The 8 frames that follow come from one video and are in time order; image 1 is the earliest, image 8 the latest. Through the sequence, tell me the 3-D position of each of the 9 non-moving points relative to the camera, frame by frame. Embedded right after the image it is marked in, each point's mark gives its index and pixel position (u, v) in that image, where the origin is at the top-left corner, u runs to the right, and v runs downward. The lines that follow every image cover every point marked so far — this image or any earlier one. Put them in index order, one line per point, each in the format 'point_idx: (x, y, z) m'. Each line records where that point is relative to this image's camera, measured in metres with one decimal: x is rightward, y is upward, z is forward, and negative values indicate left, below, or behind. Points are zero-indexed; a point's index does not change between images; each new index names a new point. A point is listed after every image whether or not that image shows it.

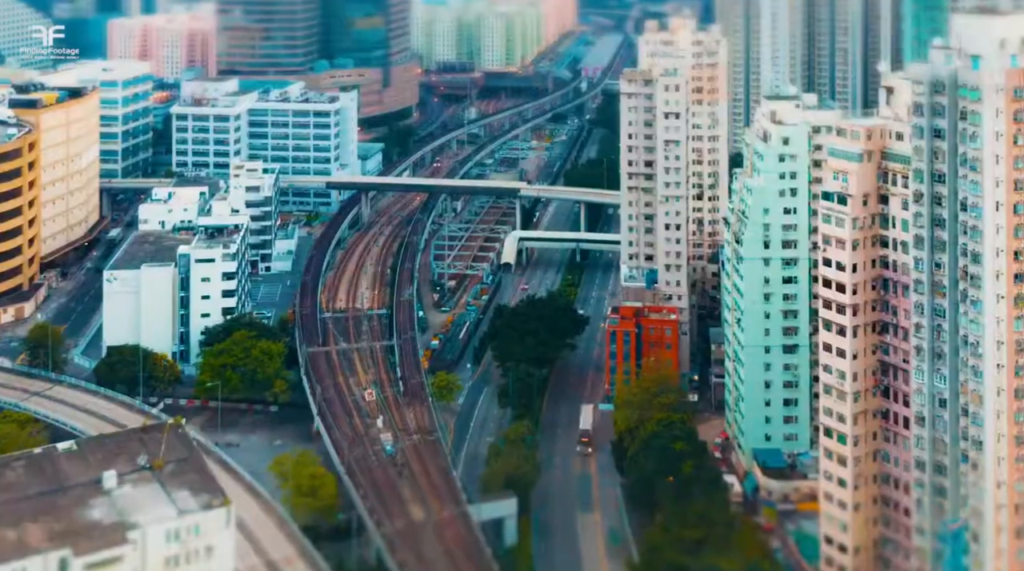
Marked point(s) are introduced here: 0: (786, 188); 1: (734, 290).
0: (+3.5, +1.2, +19.1) m
1: (+2.9, -0.1, +19.8) m
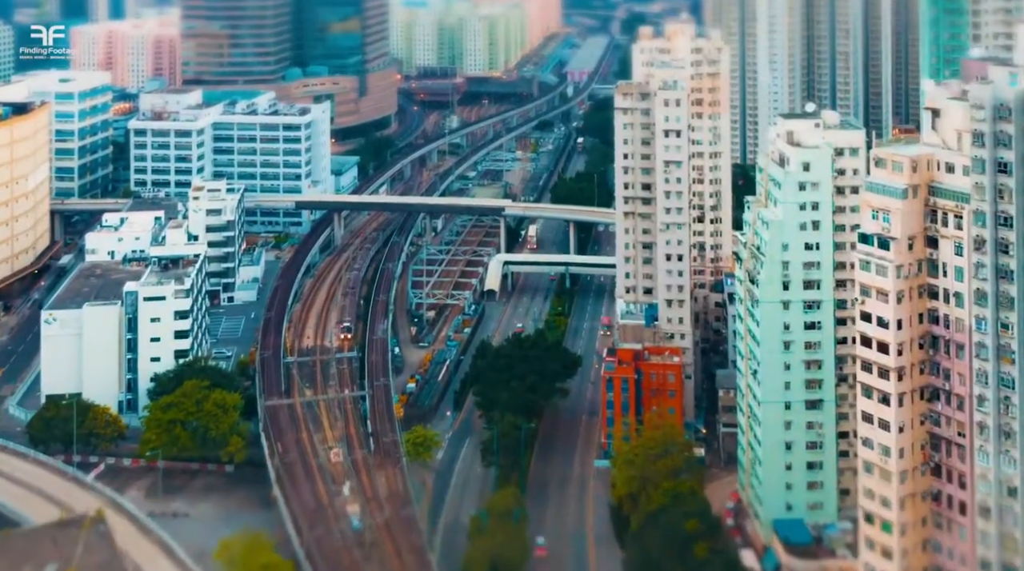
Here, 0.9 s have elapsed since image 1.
0: (+3.3, +0.7, +16.6) m
1: (+2.7, -0.6, +17.4) m
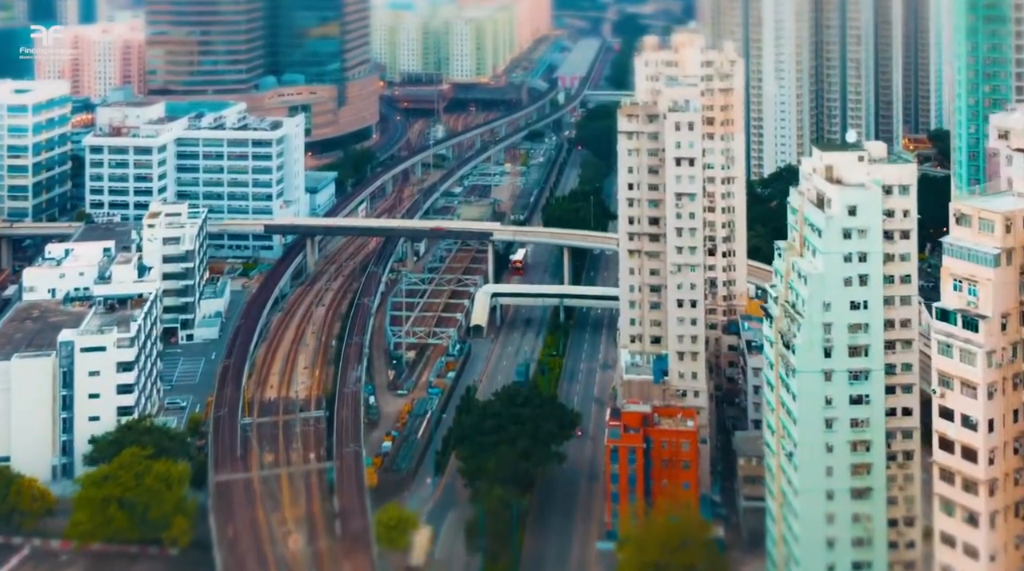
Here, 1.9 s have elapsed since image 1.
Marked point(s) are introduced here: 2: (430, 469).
0: (+3.1, +0.1, +13.9) m
1: (+2.6, -1.2, +14.7) m
2: (-1.1, -2.4, +19.8) m
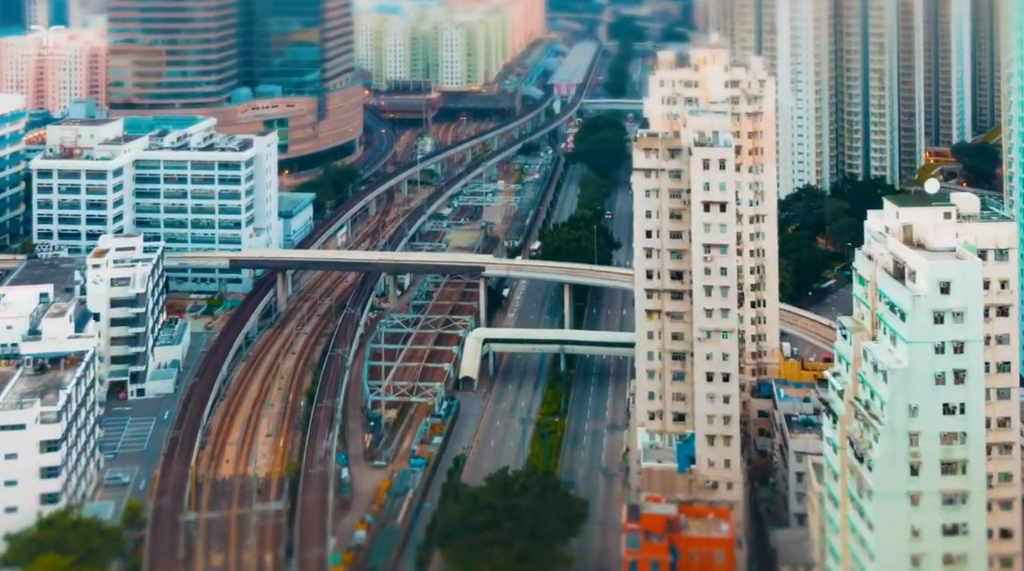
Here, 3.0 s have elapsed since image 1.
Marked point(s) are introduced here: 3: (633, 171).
0: (+3.1, -0.6, +10.9) m
1: (+2.6, -1.9, +11.6) m
2: (-1.1, -3.1, +16.7) m
3: (+1.3, +1.2, +16.1) m
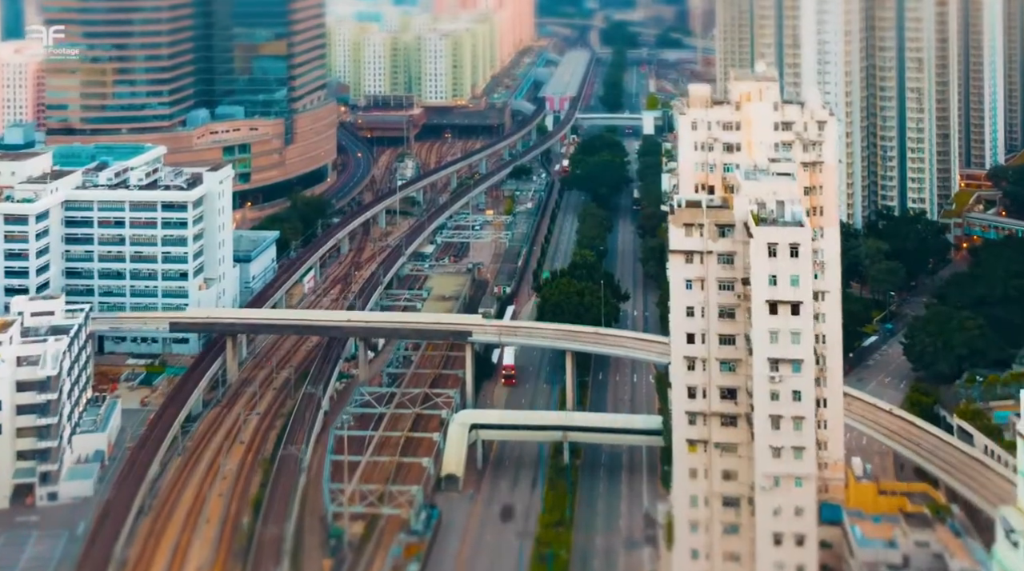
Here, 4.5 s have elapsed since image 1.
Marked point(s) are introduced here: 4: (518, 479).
0: (+3.1, -1.6, +6.8) m
1: (+2.6, -2.9, +7.5) m
2: (-1.2, -4.1, +12.6) m
3: (+1.3, +0.2, +12.0) m
4: (+0.1, -2.5, +19.6) m
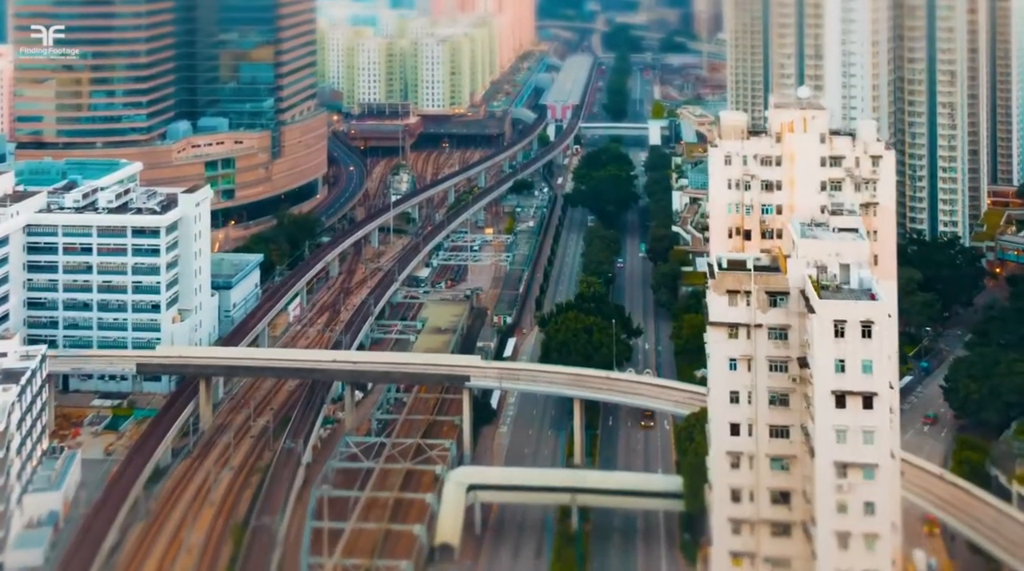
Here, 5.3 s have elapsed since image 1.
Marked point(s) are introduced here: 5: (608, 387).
0: (+3.2, -2.1, +4.7) m
1: (+2.6, -3.4, +5.4) m
2: (-1.1, -4.6, +10.5) m
3: (+1.3, -0.3, +9.9) m
4: (+0.1, -3.0, +17.5) m
5: (+1.3, -1.3, +19.9) m
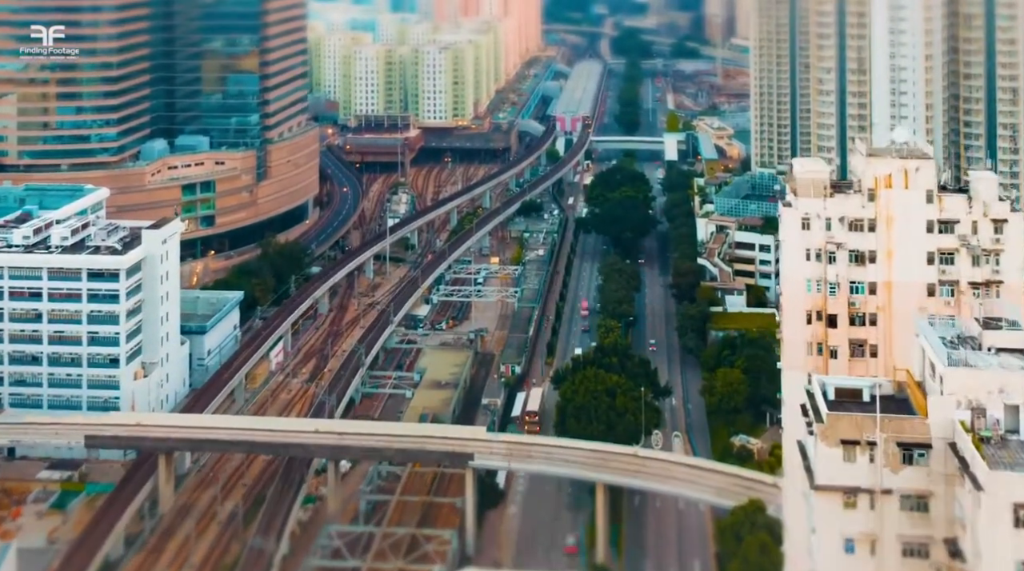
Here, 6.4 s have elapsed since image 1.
0: (+3.3, -2.8, +1.7) m
1: (+2.7, -4.1, +2.4) m
2: (-1.0, -5.3, +7.5) m
3: (+1.4, -1.0, +6.9) m
4: (+0.2, -3.7, +14.5) m
5: (+1.4, -2.0, +16.9) m
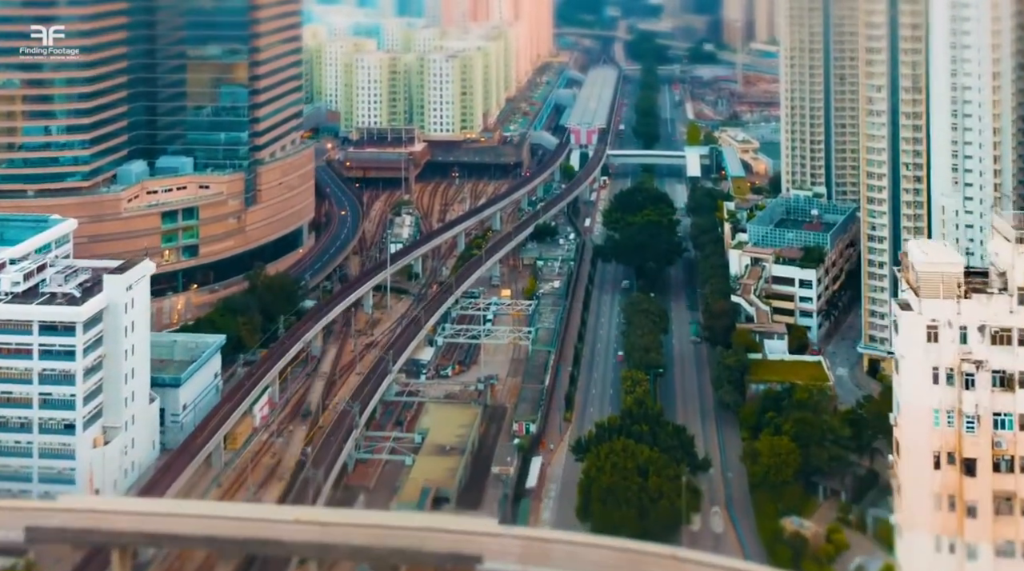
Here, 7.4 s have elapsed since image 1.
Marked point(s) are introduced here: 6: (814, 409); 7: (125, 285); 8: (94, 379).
0: (+3.3, -3.5, -1.1) m
1: (+2.8, -4.8, -0.3) m
2: (-0.9, -6.0, +4.8) m
3: (+1.5, -1.7, +4.2) m
4: (+0.4, -4.4, +11.8) m
5: (+1.5, -2.7, +14.2) m
6: (+3.9, -1.6, +19.2) m
7: (-4.8, 0.0, +18.7) m
8: (-5.0, -1.1, +18.1) m
